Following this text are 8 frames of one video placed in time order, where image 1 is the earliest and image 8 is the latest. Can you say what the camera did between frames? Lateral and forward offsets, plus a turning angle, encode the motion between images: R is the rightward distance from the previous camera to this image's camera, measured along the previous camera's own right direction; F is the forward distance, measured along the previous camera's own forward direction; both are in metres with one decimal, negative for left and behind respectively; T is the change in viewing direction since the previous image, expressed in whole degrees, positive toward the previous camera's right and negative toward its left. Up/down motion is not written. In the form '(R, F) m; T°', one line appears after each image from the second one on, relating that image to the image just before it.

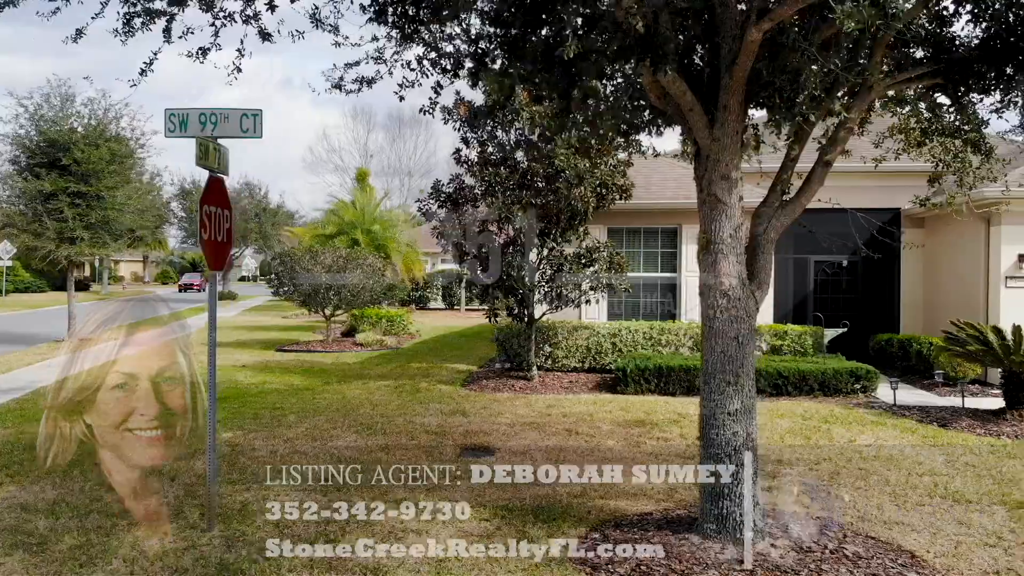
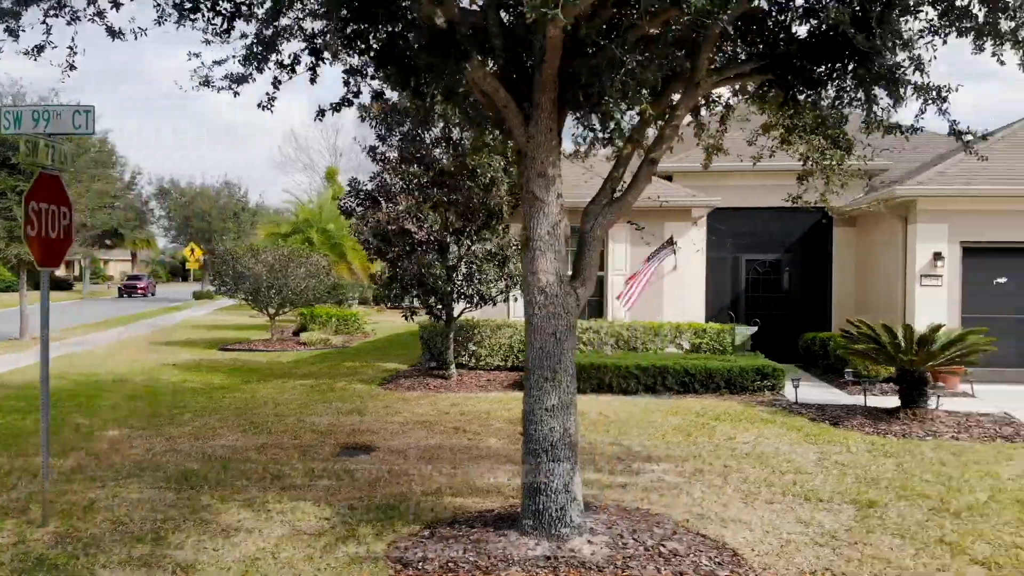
(+1.3, 0.0) m; 0°
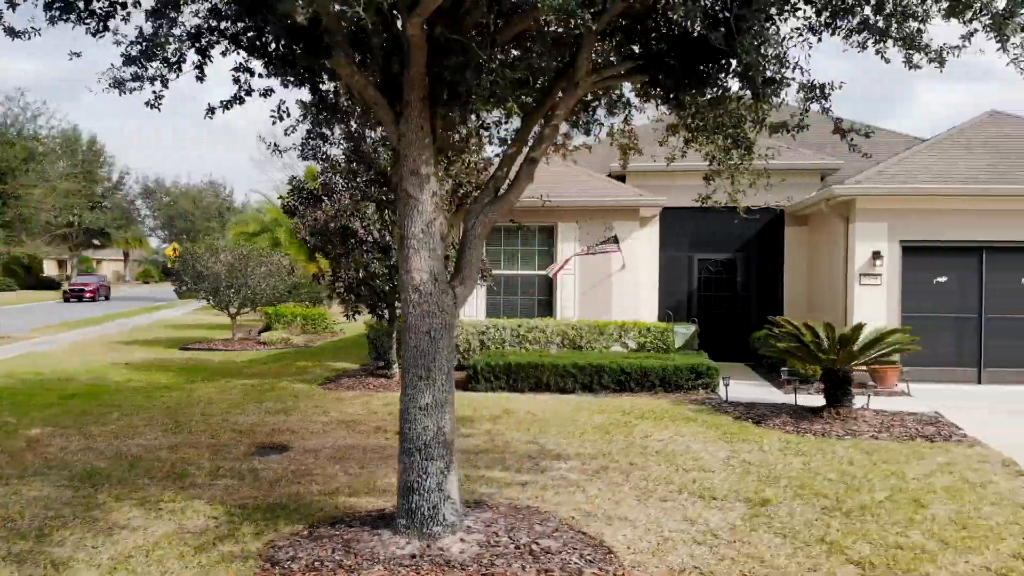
(+0.9, 0.0) m; 0°
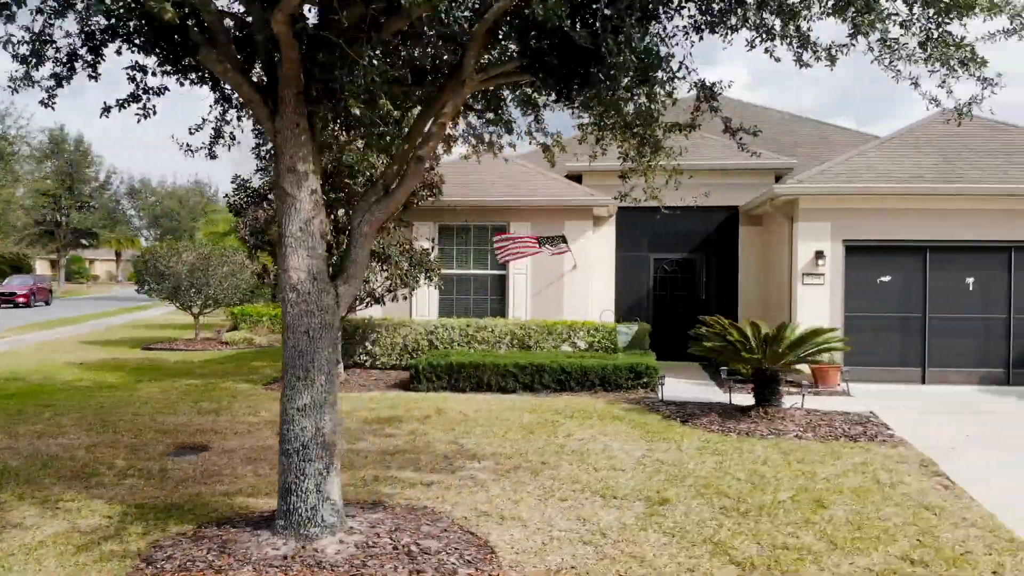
(+0.8, 0.0) m; 0°
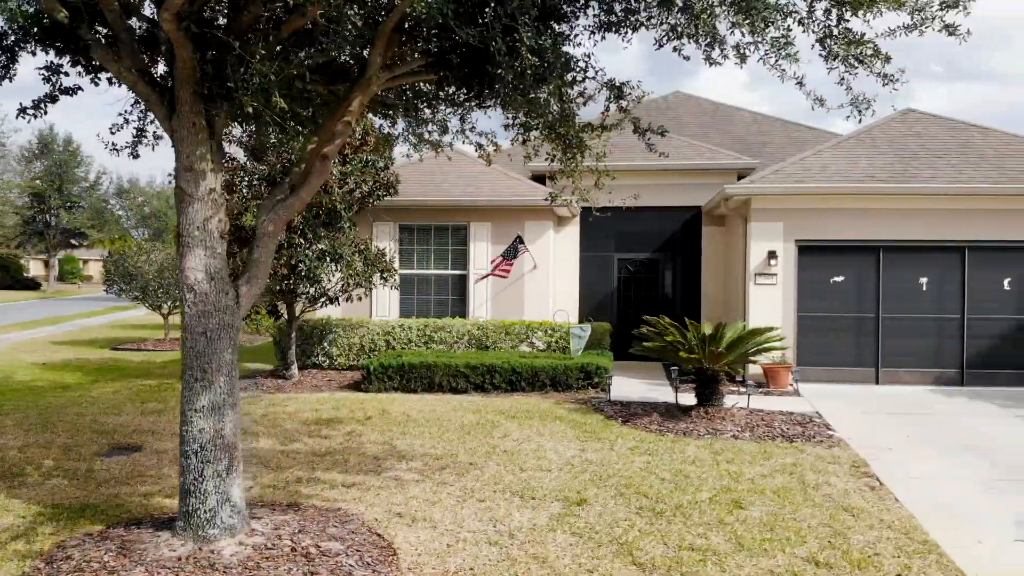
(+0.7, 0.0) m; 0°
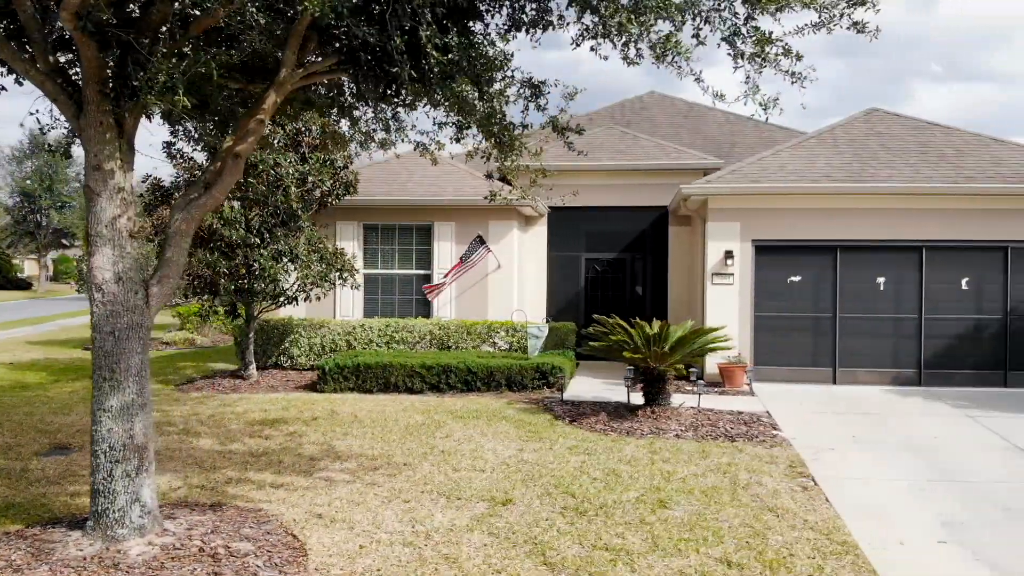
(+0.6, 0.0) m; 0°
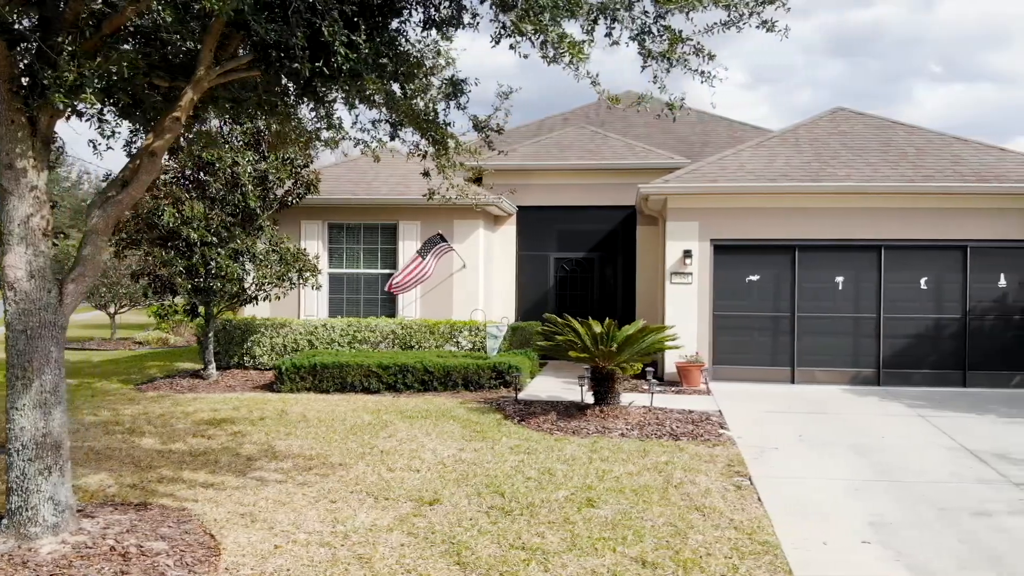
(+0.6, 0.0) m; 0°
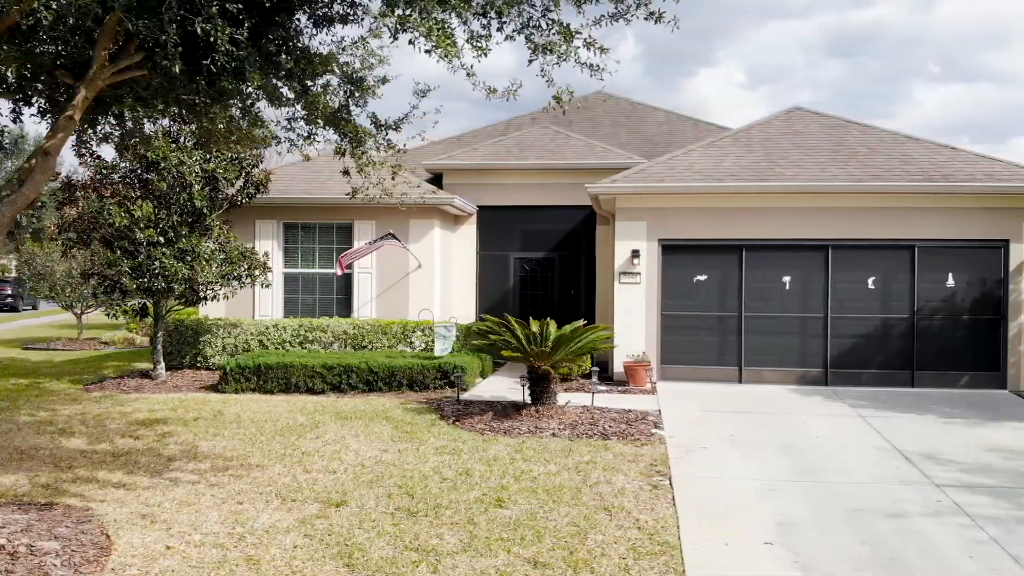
(+0.8, 0.0) m; 0°
